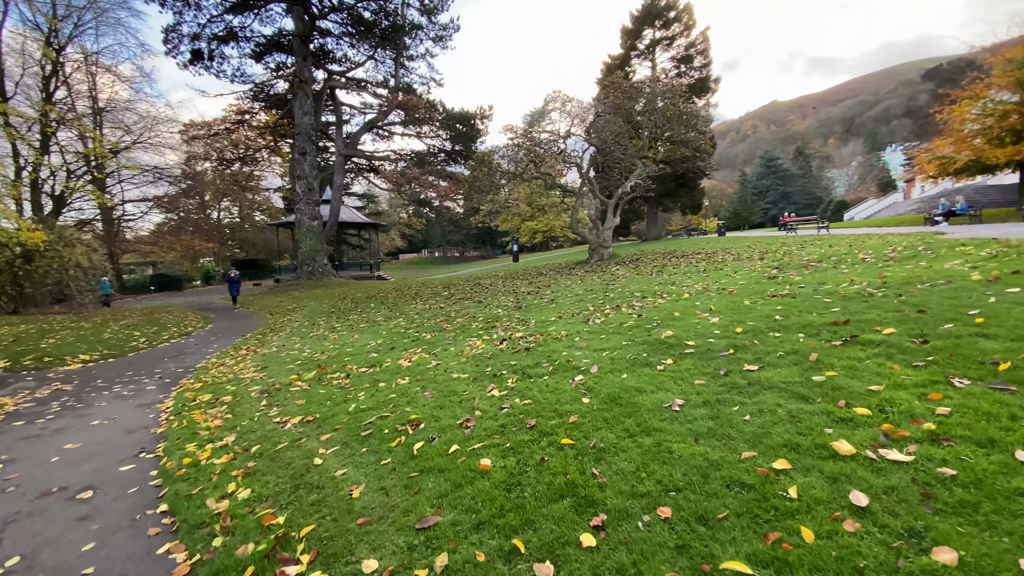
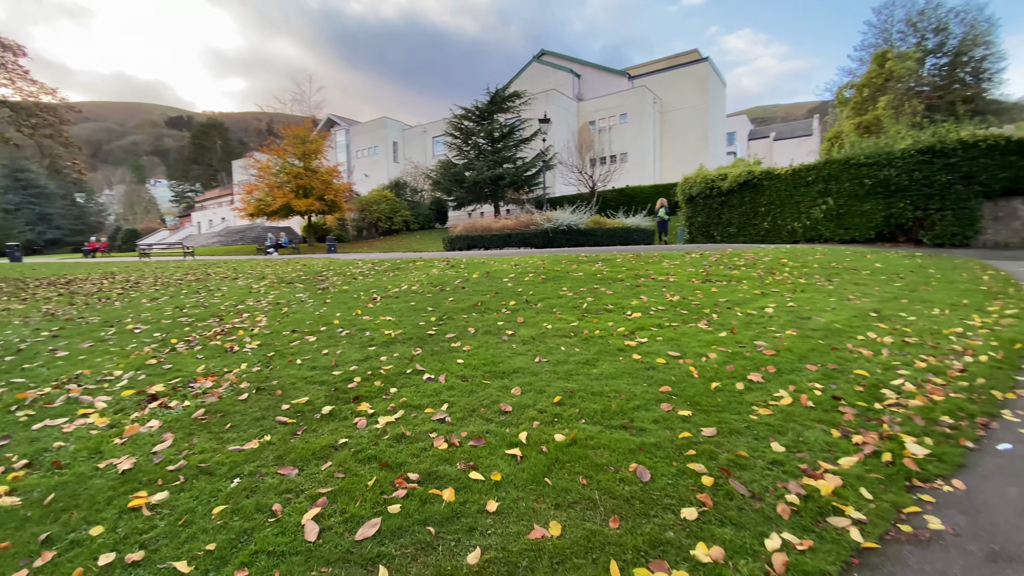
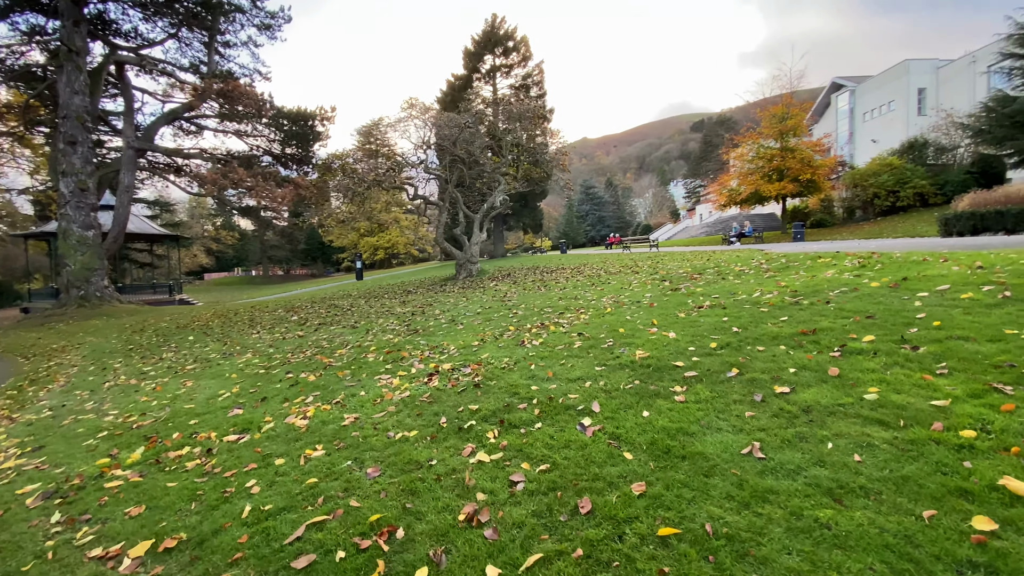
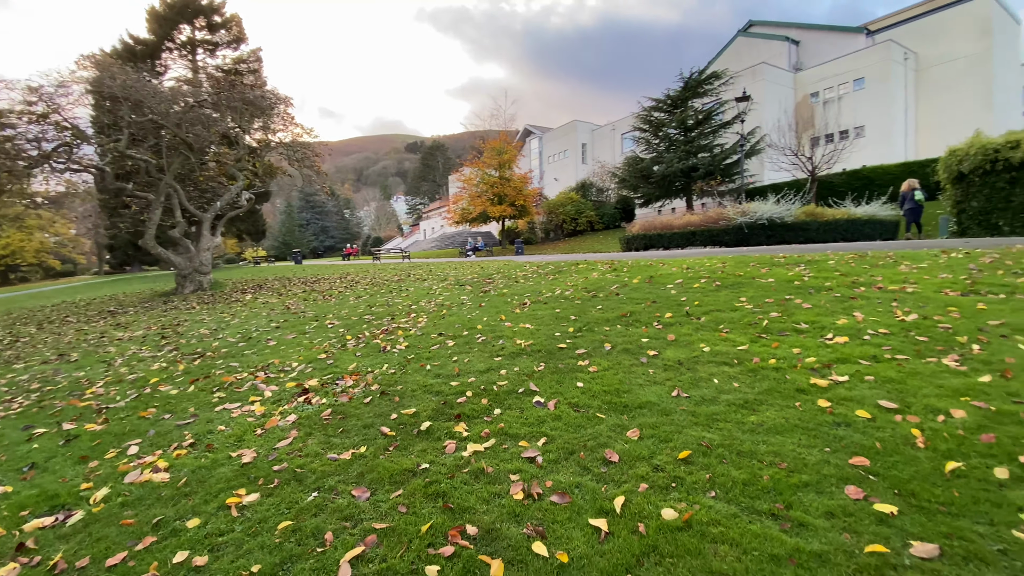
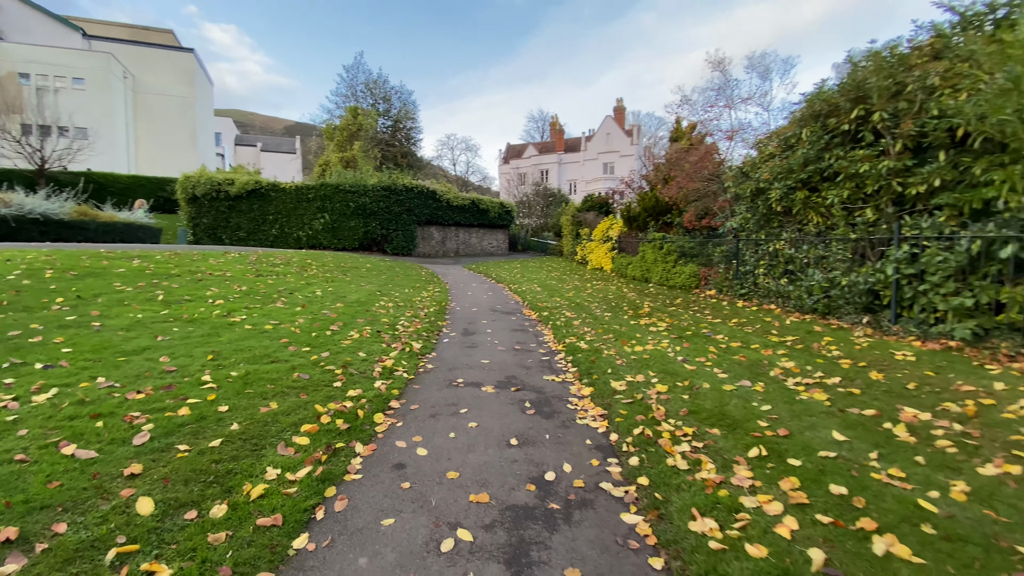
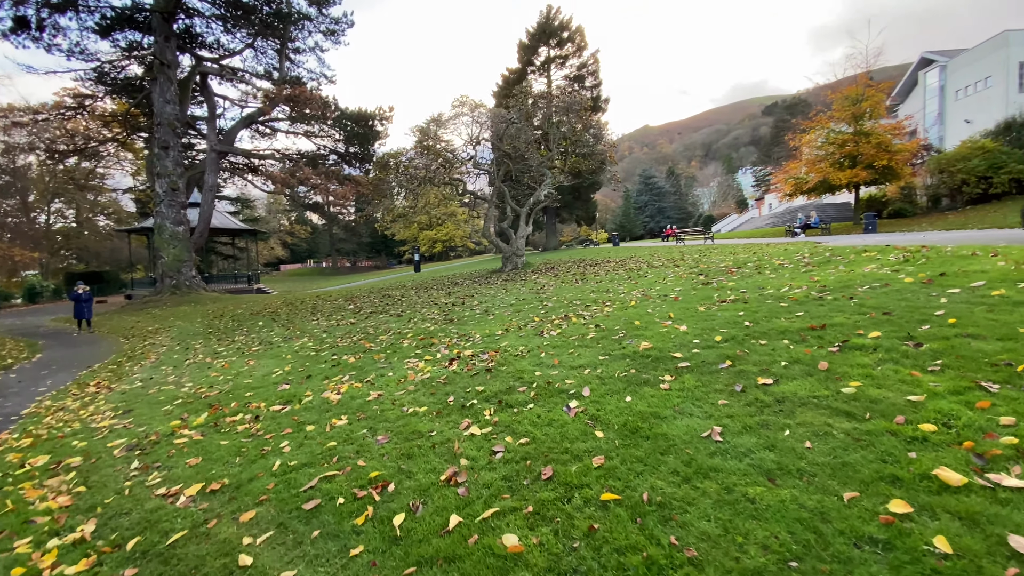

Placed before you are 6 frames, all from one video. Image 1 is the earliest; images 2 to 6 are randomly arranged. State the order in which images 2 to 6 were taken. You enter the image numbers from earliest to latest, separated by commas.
6, 3, 4, 2, 5
